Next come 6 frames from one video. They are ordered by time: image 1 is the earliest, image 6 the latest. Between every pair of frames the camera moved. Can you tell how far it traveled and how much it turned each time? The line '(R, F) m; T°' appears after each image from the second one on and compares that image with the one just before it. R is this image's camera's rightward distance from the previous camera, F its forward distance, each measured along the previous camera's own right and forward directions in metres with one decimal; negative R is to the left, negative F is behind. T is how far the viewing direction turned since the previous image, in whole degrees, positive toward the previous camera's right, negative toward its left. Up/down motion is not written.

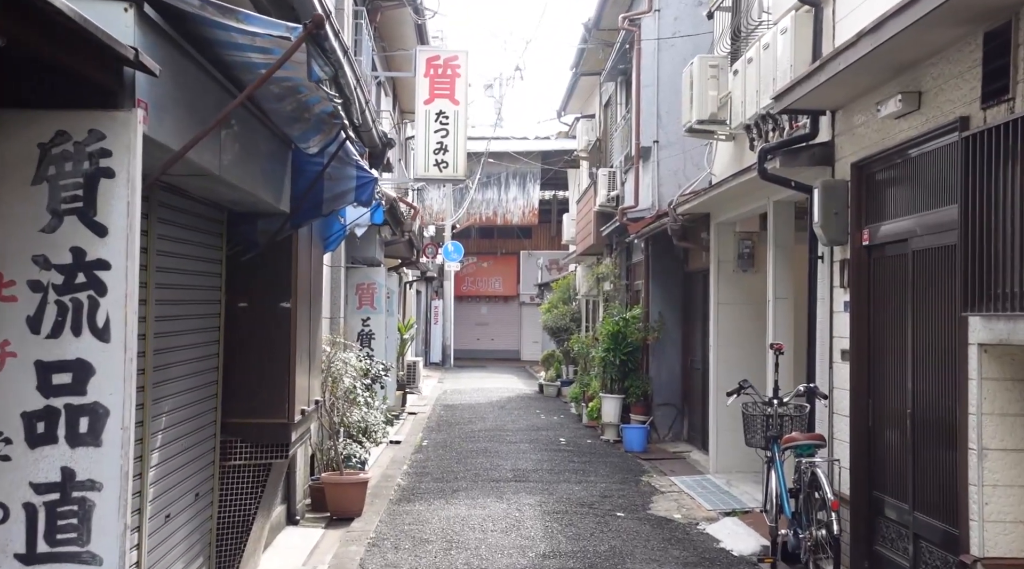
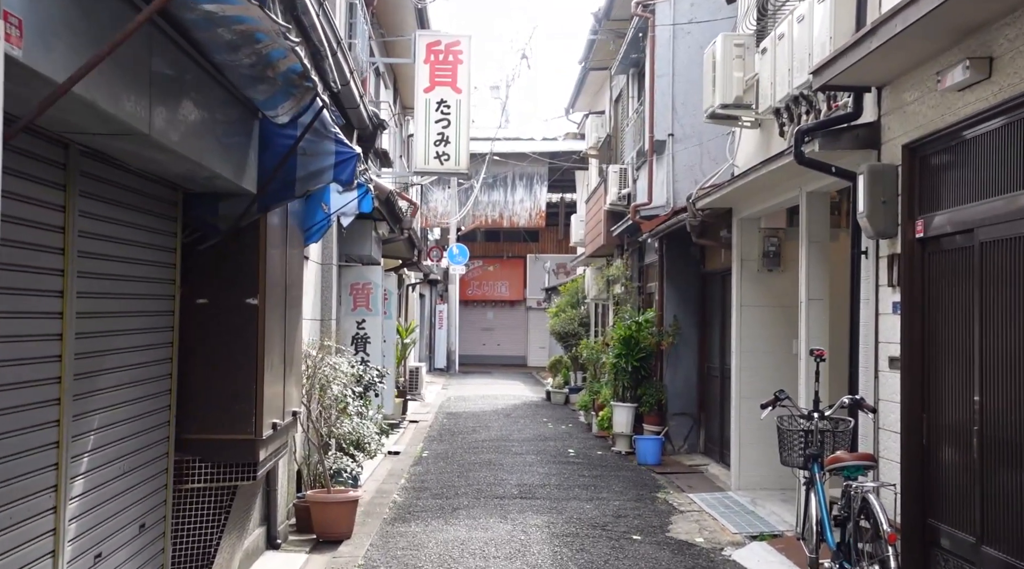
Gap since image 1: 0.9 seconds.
(0.0, +0.9) m; 0°
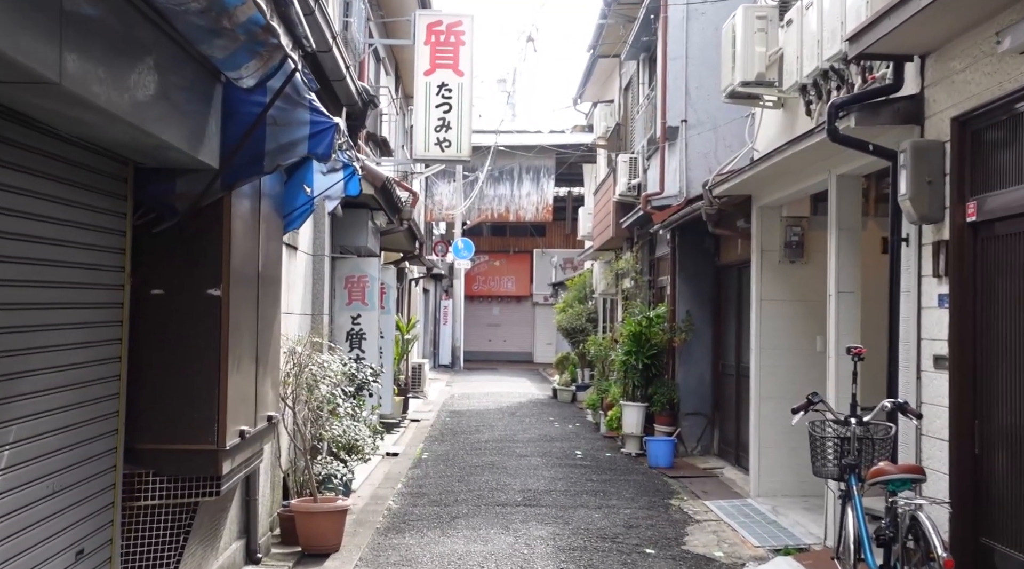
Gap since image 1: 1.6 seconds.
(0.0, +0.7) m; 0°
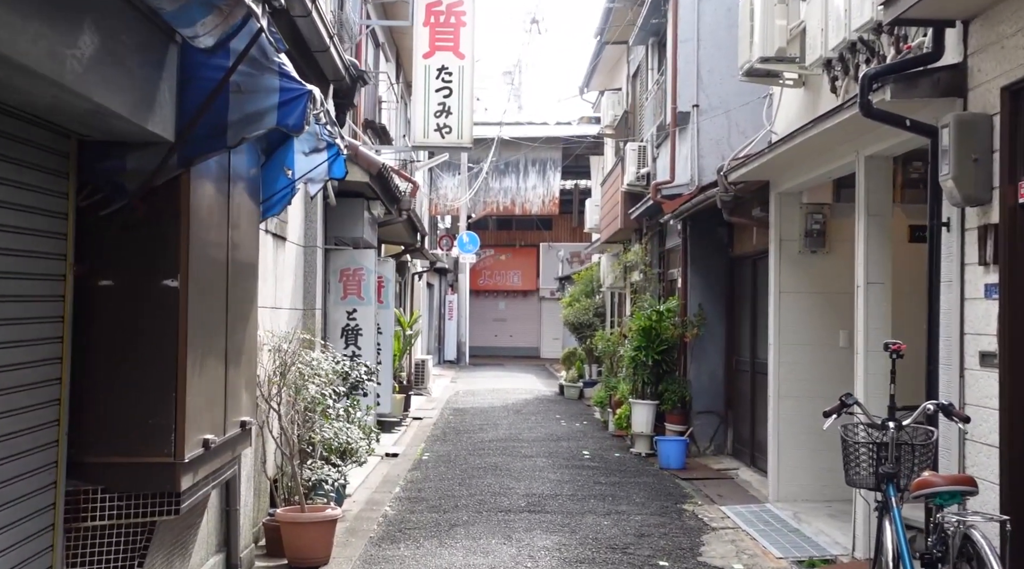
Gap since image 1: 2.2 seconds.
(0.0, +0.6) m; 0°
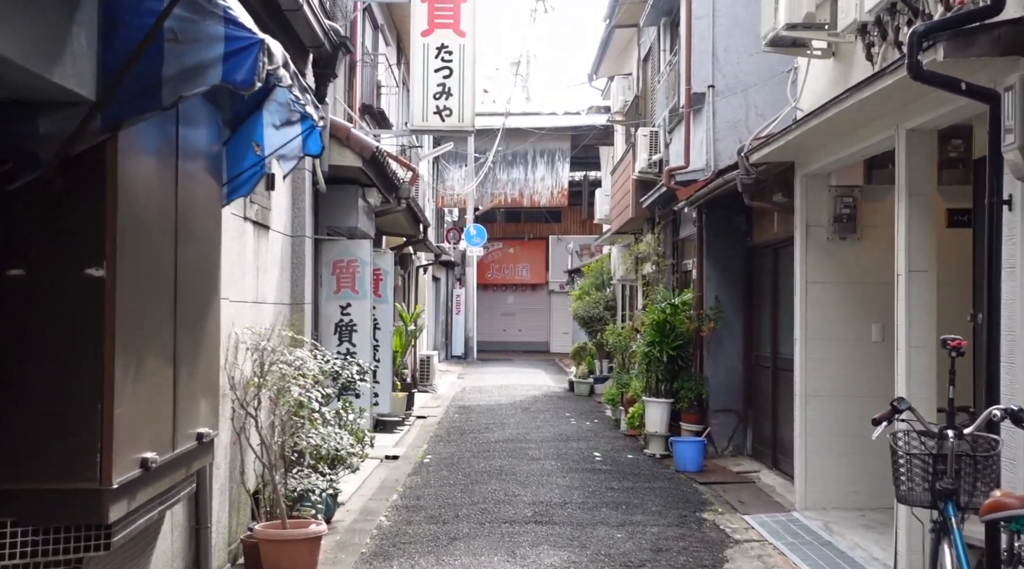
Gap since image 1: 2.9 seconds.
(+0.1, +0.7) m; -1°
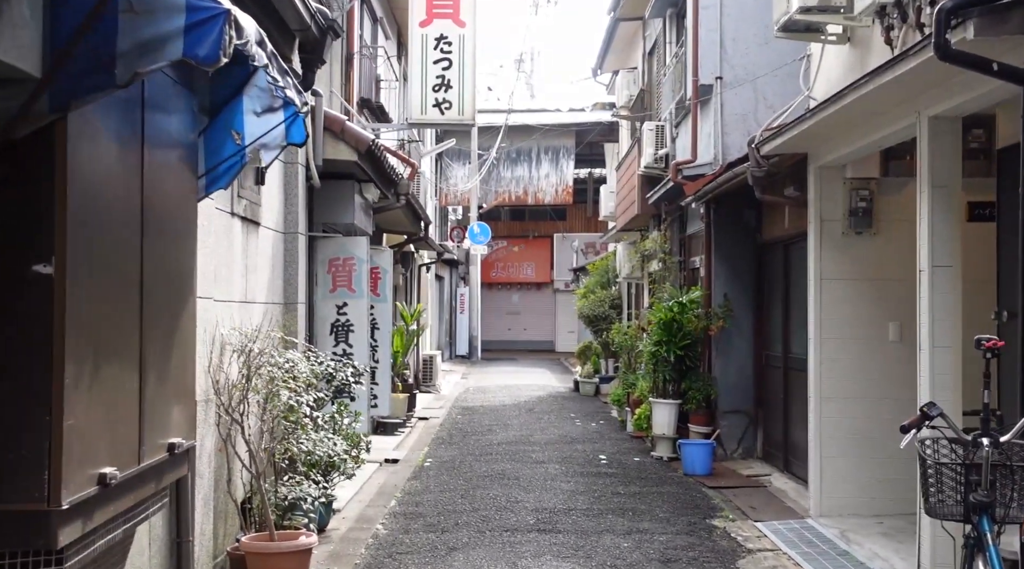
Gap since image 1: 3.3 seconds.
(0.0, +0.4) m; 0°
